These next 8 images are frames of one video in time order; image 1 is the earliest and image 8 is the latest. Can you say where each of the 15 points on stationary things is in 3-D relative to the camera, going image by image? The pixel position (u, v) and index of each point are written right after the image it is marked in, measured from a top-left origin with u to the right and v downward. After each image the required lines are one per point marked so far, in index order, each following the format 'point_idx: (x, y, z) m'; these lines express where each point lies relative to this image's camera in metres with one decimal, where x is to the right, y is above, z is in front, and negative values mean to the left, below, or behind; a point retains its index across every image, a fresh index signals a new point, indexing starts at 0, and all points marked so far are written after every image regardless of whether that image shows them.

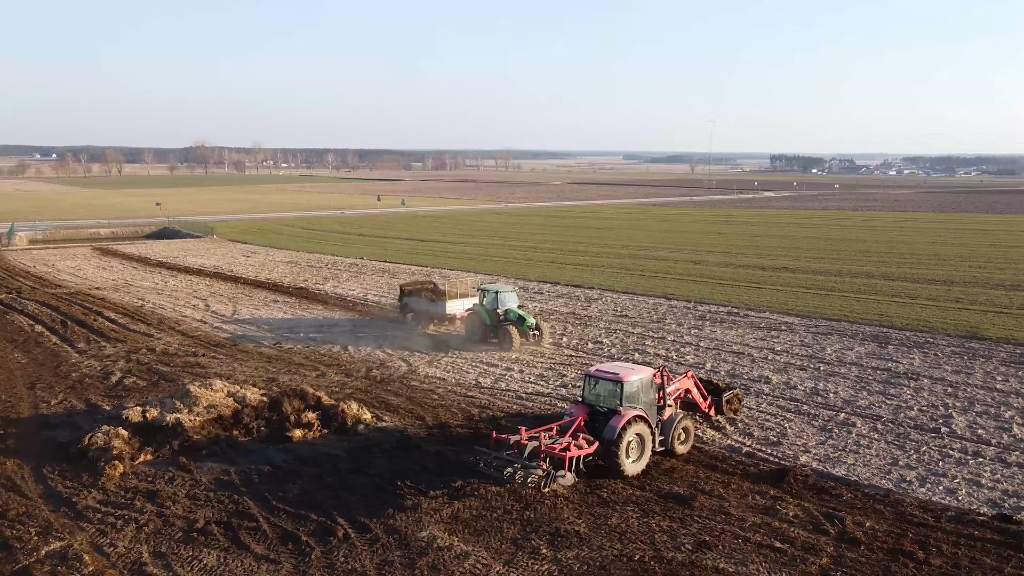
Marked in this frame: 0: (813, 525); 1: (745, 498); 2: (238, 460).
0: (+4.1, -3.2, +10.8) m
1: (+3.4, -3.1, +11.8) m
2: (-4.7, -2.9, +13.9) m
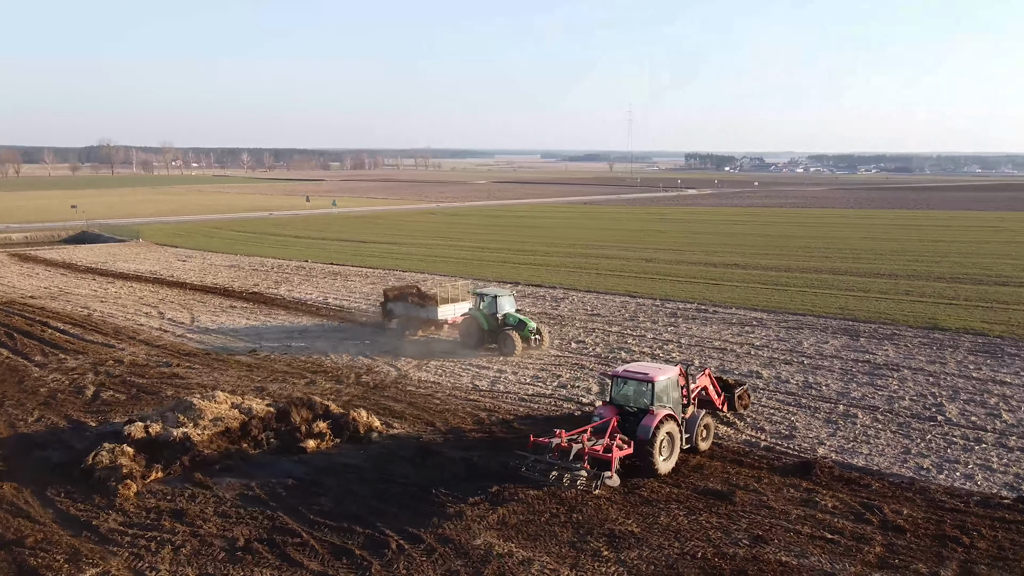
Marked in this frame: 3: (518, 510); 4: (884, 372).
0: (+4.8, -3.2, +11.2) m
1: (+4.0, -3.0, +12.1) m
2: (-4.3, -3.1, +13.5) m
3: (+0.1, -3.2, +11.8) m
4: (+8.7, -2.0, +18.9) m
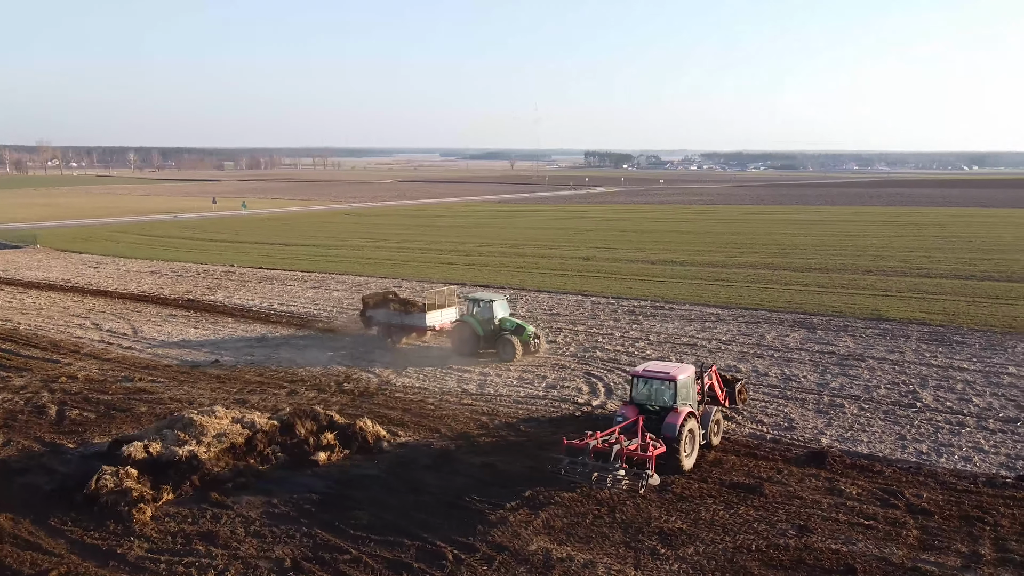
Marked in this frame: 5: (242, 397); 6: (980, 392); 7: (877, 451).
0: (+5.4, -3.1, +11.8) m
1: (+4.6, -3.0, +12.6) m
2: (-3.8, -3.2, +13.0) m
3: (+0.7, -3.3, +11.8) m
4: (+8.4, -1.8, +19.9) m
5: (-6.1, -2.5, +18.3) m
6: (+10.0, -2.2, +17.2) m
7: (+6.3, -2.8, +14.0) m
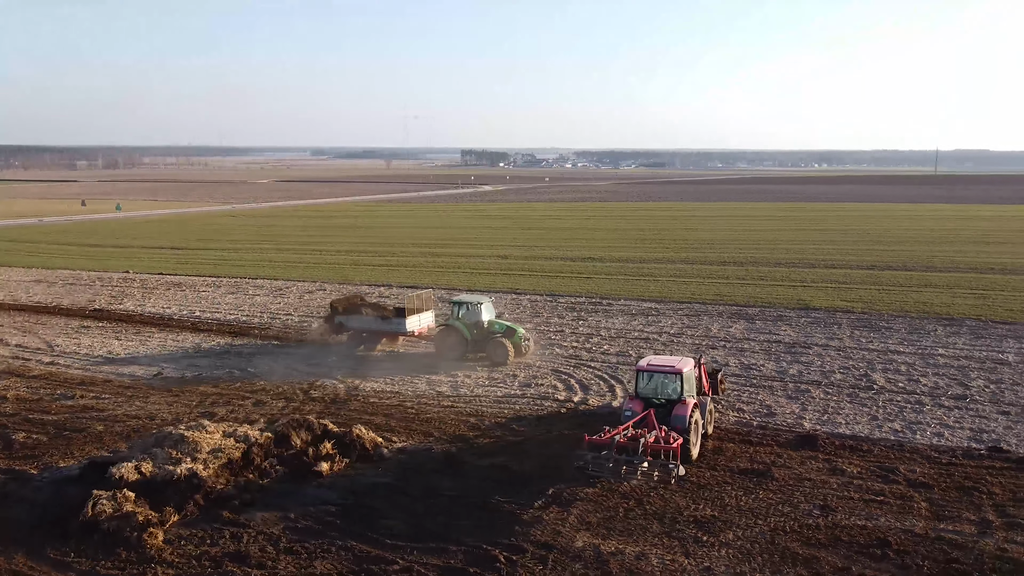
0: (+5.8, -3.0, +12.7) m
1: (+4.9, -2.9, +13.3) m
2: (-3.5, -3.3, +12.5) m
3: (+1.2, -3.3, +12.0) m
4: (+7.5, -1.6, +21.1) m
5: (-6.5, -2.6, +17.4) m
6: (+9.5, -2.0, +18.7) m
7: (+6.4, -2.6, +14.9) m
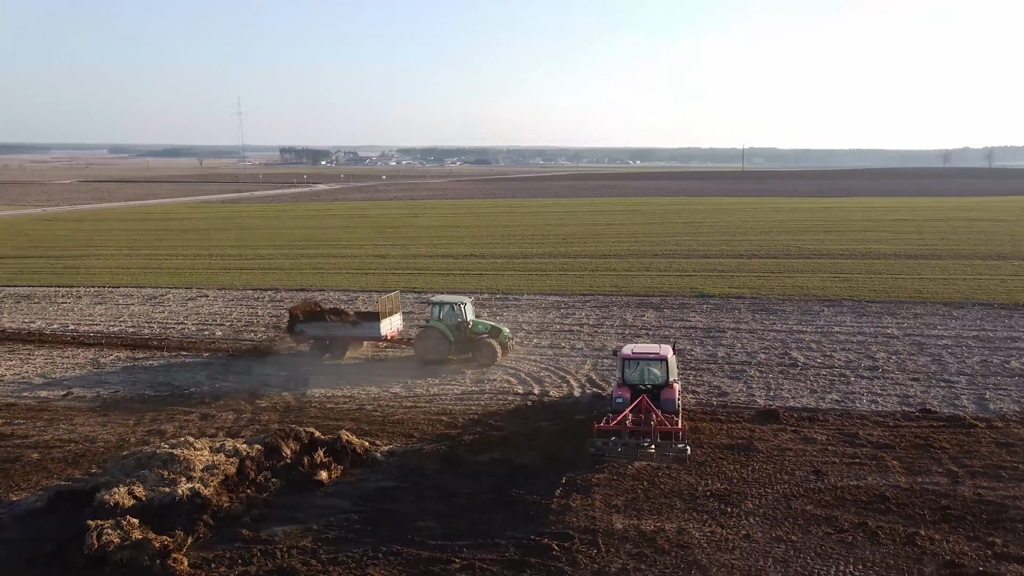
0: (+5.9, -2.7, +14.2) m
1: (+4.8, -2.7, +14.6) m
2: (-3.1, -3.4, +12.0) m
3: (+1.5, -3.1, +12.5) m
4: (+5.8, -1.3, +22.7) m
5: (-7.2, -2.8, +16.2) m
6: (+8.3, -1.6, +20.8) m
7: (+6.0, -2.4, +16.5) m
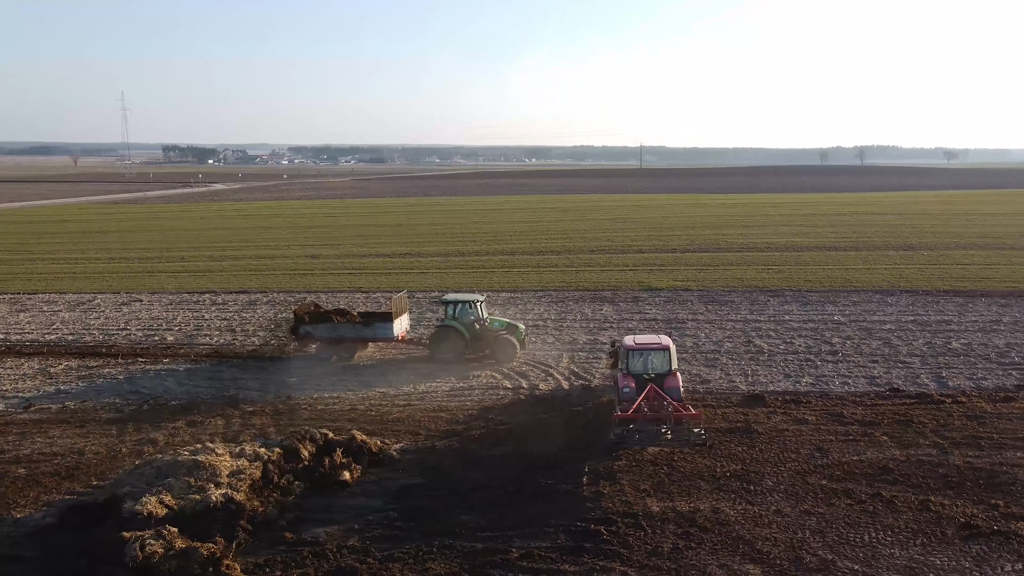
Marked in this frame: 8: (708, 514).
0: (+6.1, -2.5, +15.2) m
1: (+5.0, -2.5, +15.5) m
2: (-2.6, -3.4, +11.9) m
3: (+2.0, -3.0, +13.0) m
4: (+4.9, -1.1, +23.7) m
5: (-7.1, -2.9, +15.6) m
6: (+7.6, -1.3, +22.1) m
7: (+5.9, -2.1, +17.5) m
8: (+2.8, -3.2, +11.6) m
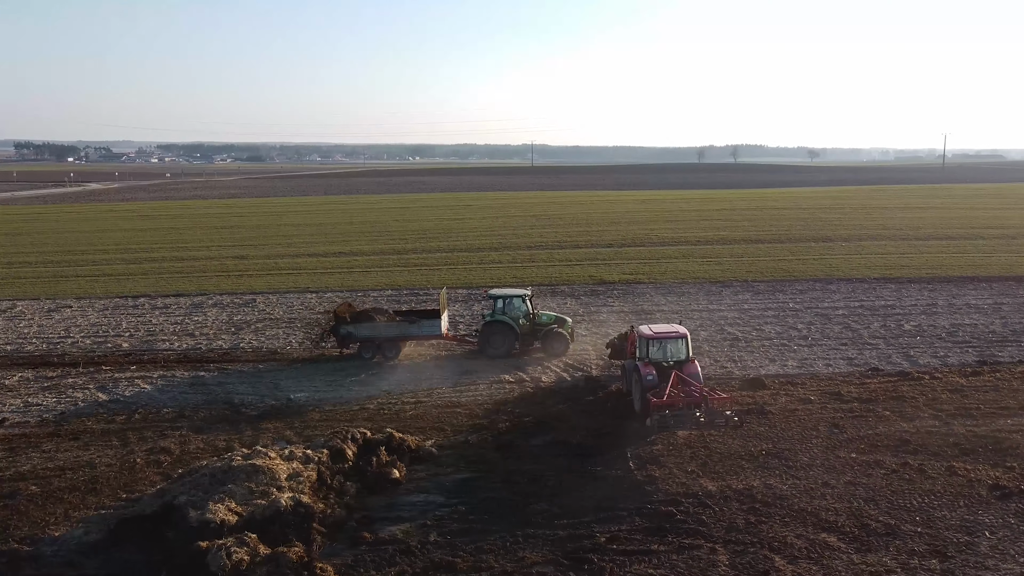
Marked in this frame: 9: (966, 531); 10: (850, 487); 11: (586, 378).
0: (+6.5, -2.2, +16.3) m
1: (+5.4, -2.3, +16.4) m
2: (-1.6, -3.3, +11.8) m
3: (+2.8, -2.9, +13.5) m
4: (+4.1, -0.9, +24.5) m
5: (-6.6, -2.9, +14.8) m
6: (+7.0, -1.0, +23.3) m
7: (+6.0, -1.9, +18.5) m
8: (+3.8, -3.1, +12.3) m
9: (+6.1, -3.2, +10.8) m
10: (+5.1, -3.0, +12.2) m
11: (+1.5, -2.1, +18.5) m
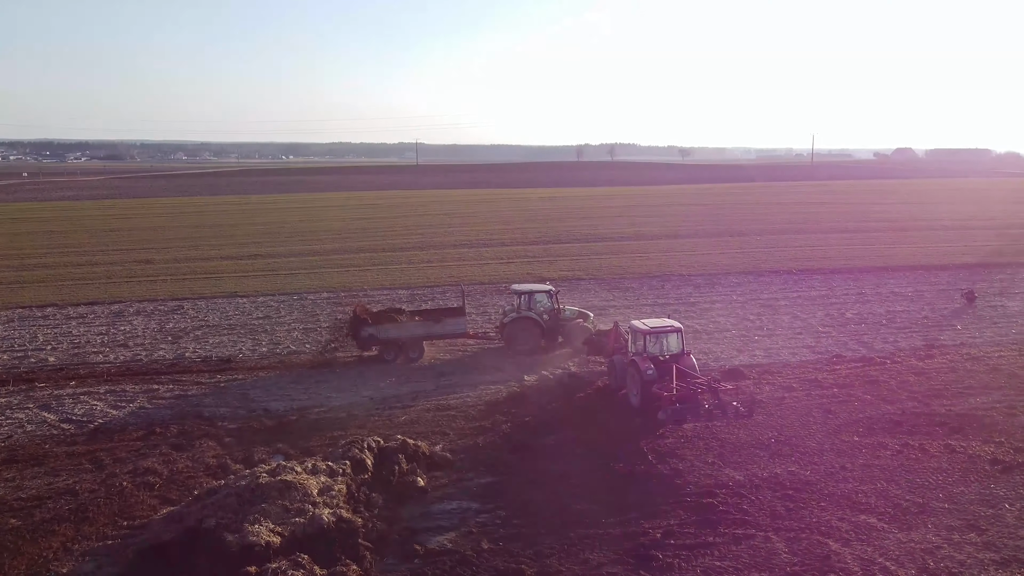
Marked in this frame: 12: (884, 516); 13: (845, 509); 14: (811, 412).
0: (+6.4, -2.1, +17.0) m
1: (+5.3, -2.1, +16.9) m
2: (-1.0, -3.3, +11.4) m
3: (+3.1, -2.8, +13.7) m
4: (+2.8, -0.7, +24.7) m
5: (-6.3, -3.0, +13.6) m
6: (+5.8, -0.8, +24.0) m
7: (+5.5, -1.7, +19.1) m
8: (+4.3, -2.9, +12.6) m
9: (+6.7, -3.1, +11.5) m
10: (+5.6, -2.9, +12.8) m
11: (+1.1, -2.0, +18.4) m
12: (+5.1, -3.2, +11.3) m
13: (+4.7, -3.1, +11.5) m
14: (+5.6, -2.4, +15.4) m
